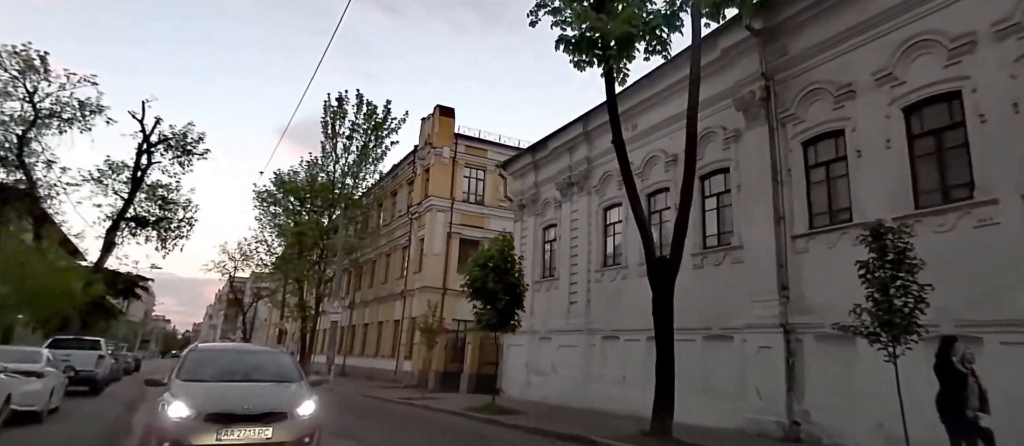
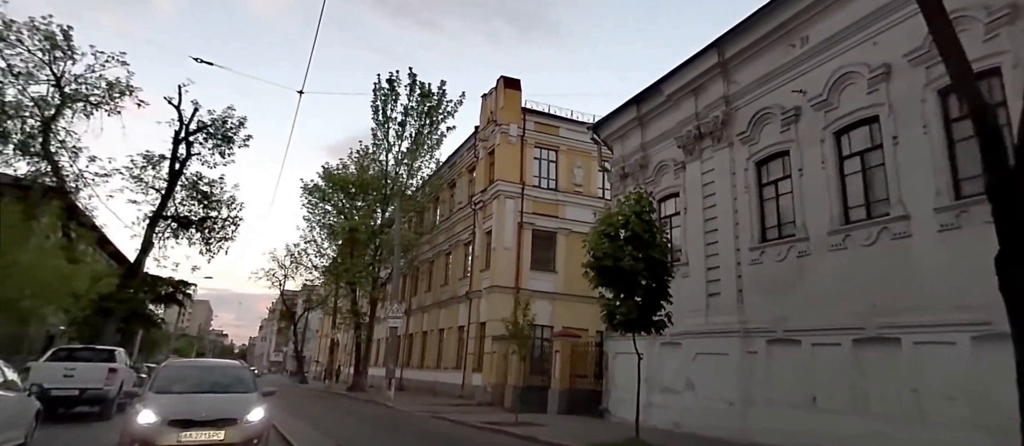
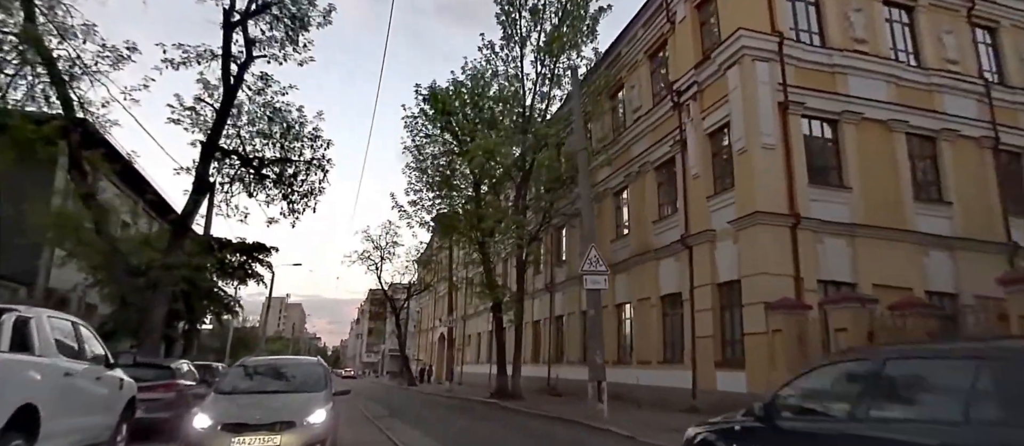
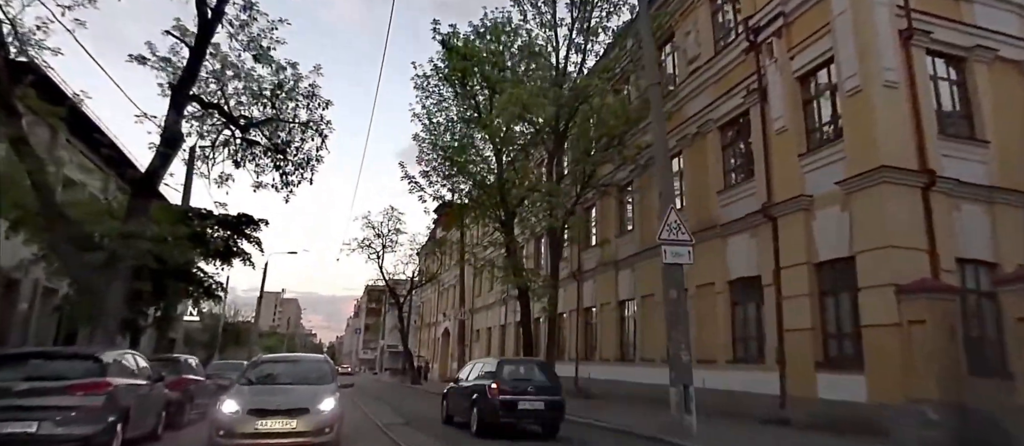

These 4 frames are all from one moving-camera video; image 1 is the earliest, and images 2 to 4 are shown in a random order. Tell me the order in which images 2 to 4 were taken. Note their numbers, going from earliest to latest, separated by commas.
2, 3, 4
